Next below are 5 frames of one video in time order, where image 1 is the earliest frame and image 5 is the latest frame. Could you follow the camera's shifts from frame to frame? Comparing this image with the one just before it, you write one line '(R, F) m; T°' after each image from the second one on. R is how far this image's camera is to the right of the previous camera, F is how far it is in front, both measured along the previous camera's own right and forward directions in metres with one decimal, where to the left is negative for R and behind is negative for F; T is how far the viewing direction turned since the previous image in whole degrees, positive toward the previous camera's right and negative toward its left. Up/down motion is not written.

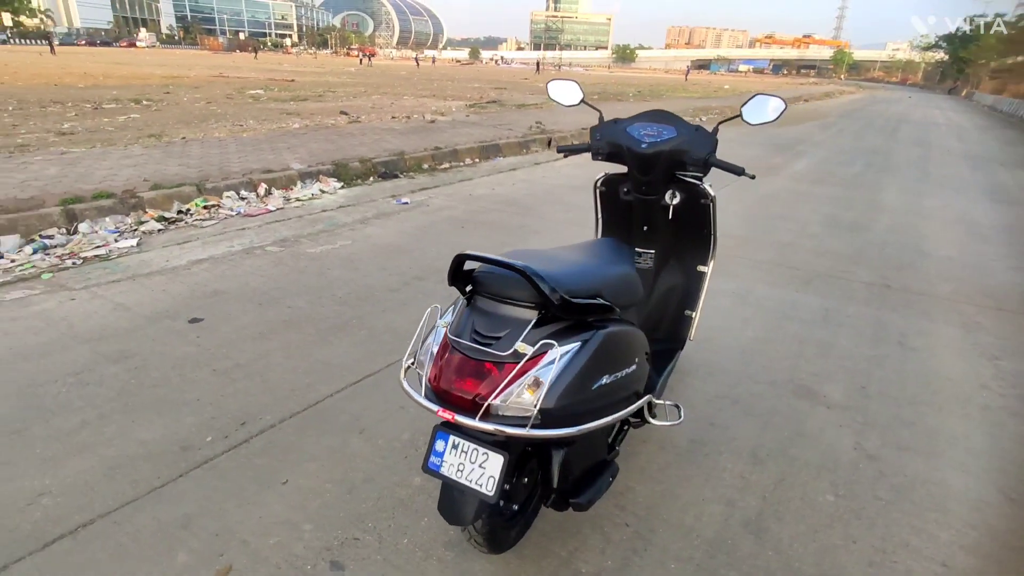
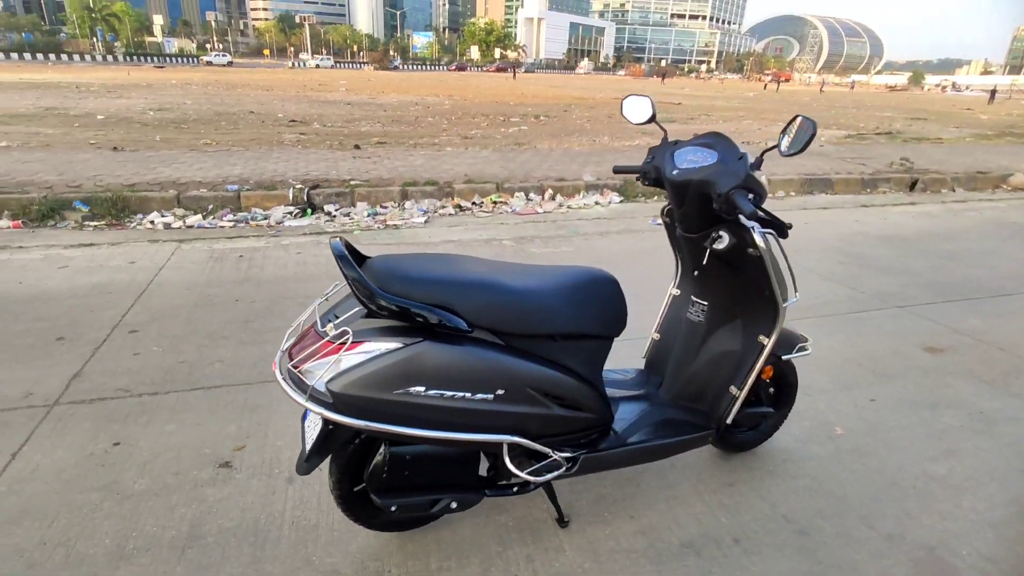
(+1.3, +0.5) m; -36°
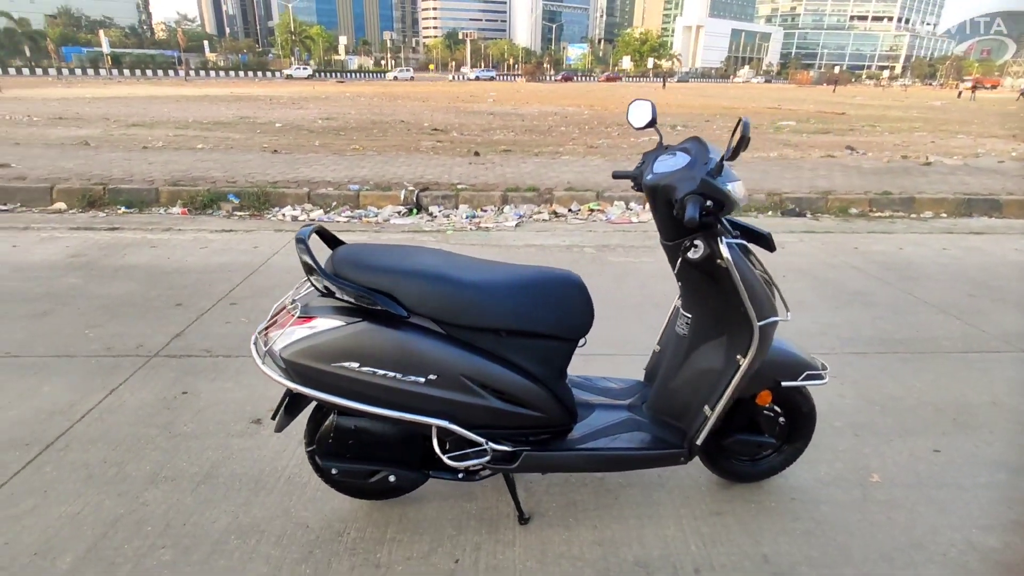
(+0.6, 0.0) m; -14°
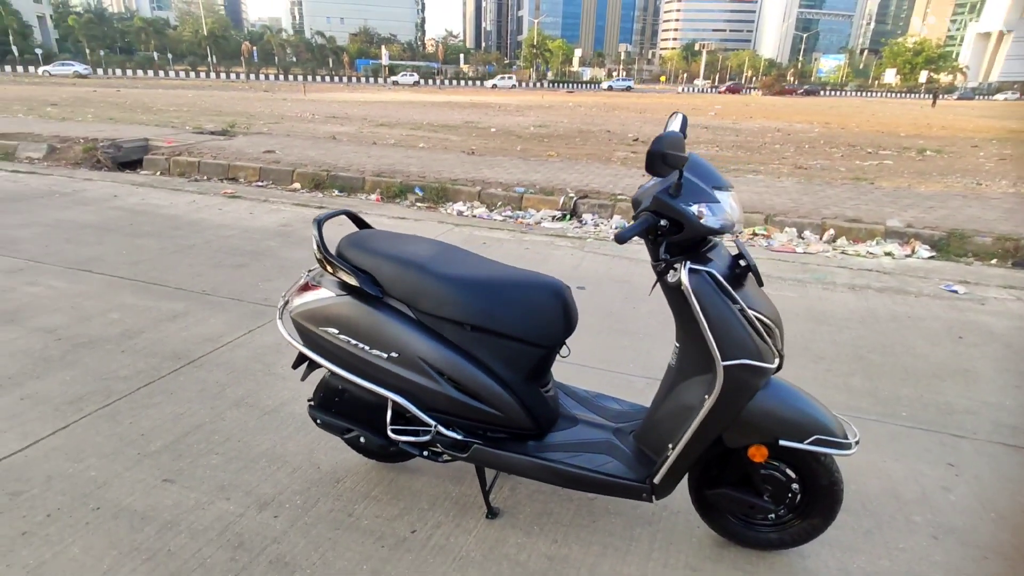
(+0.8, +0.1) m; -21°
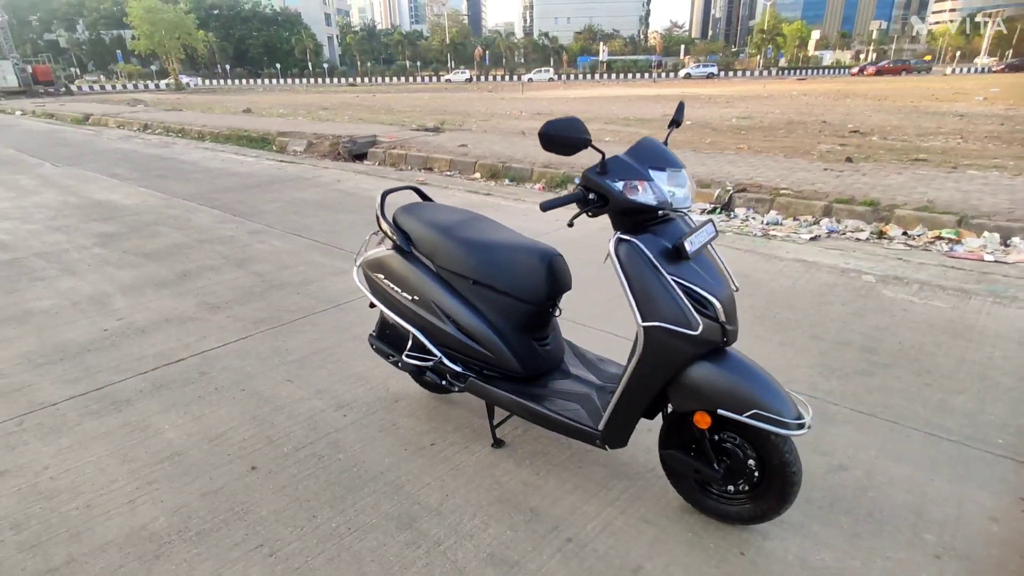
(+0.8, -0.2) m; -21°
